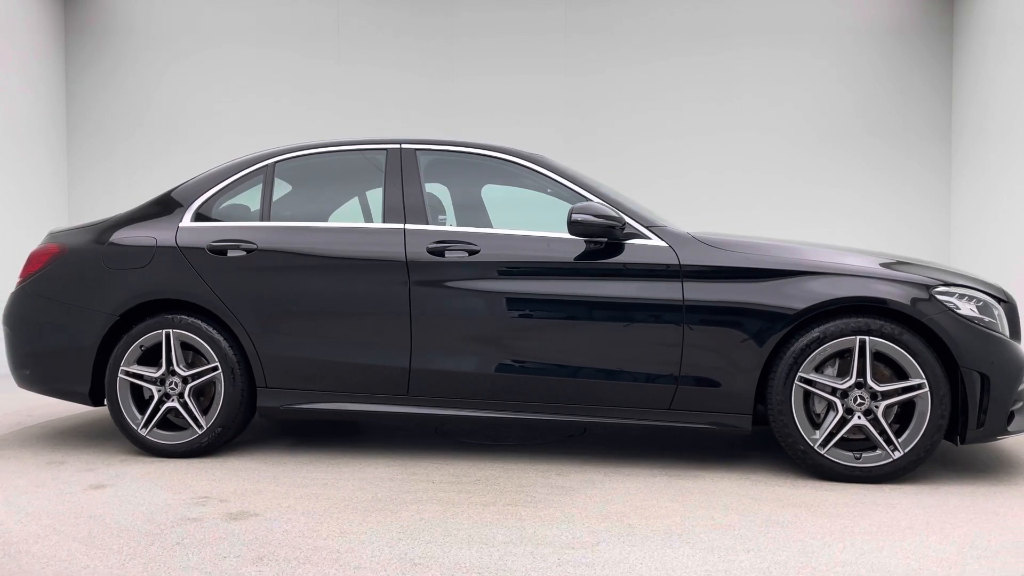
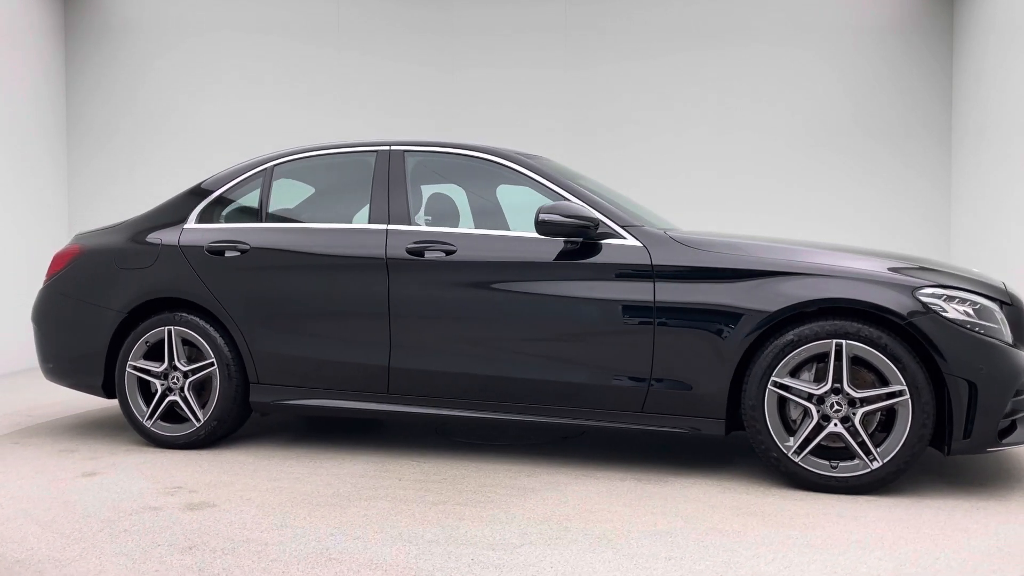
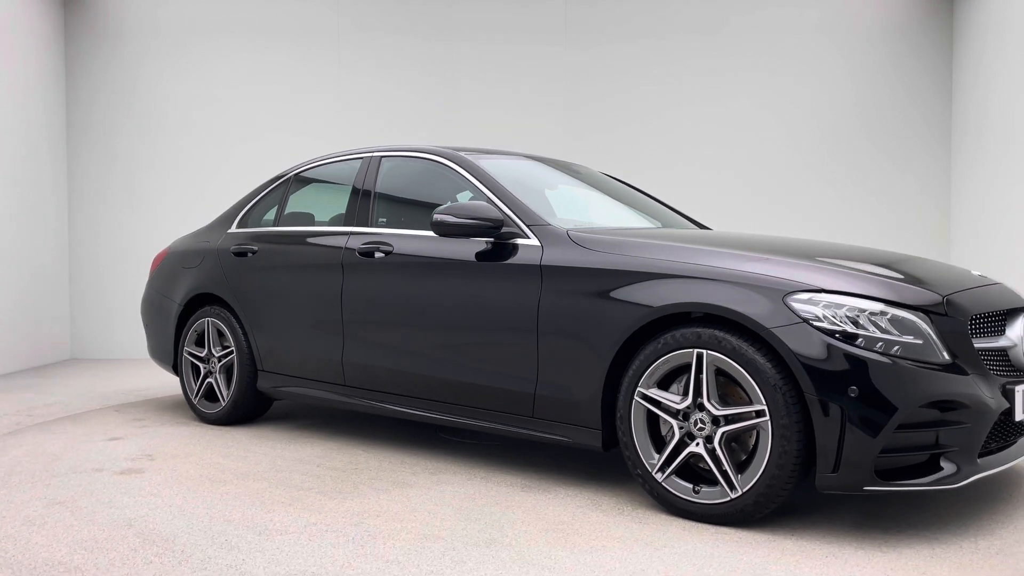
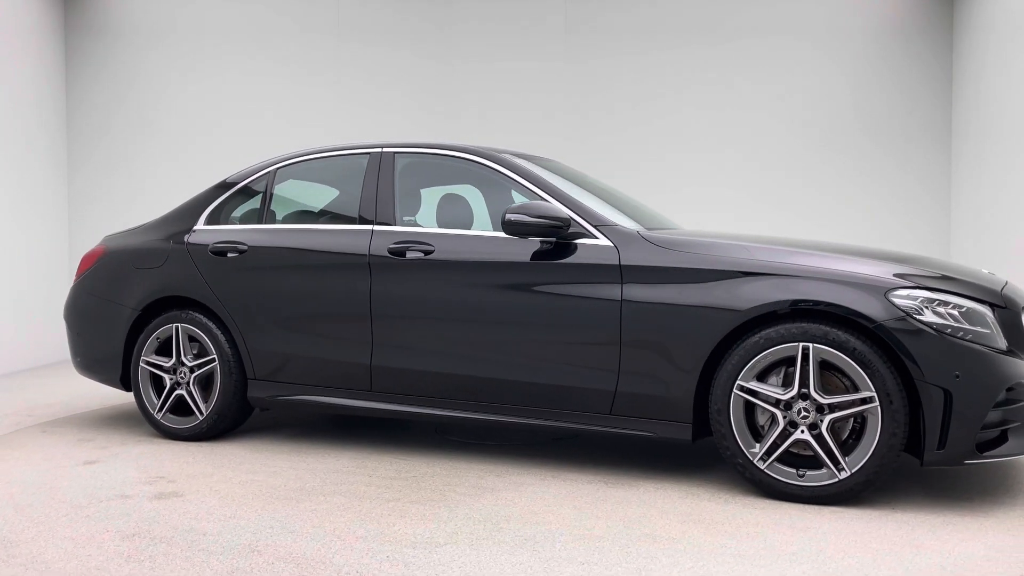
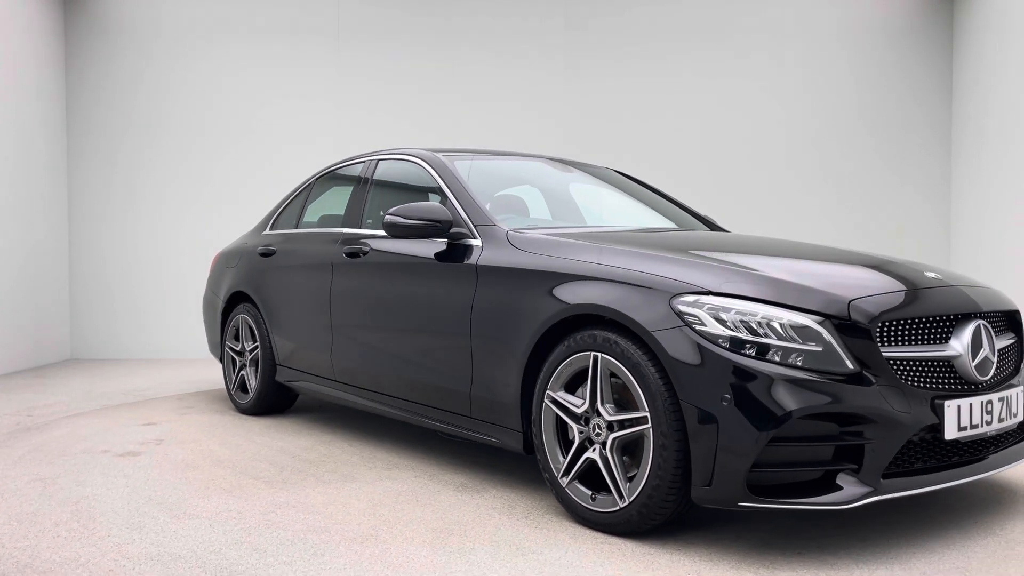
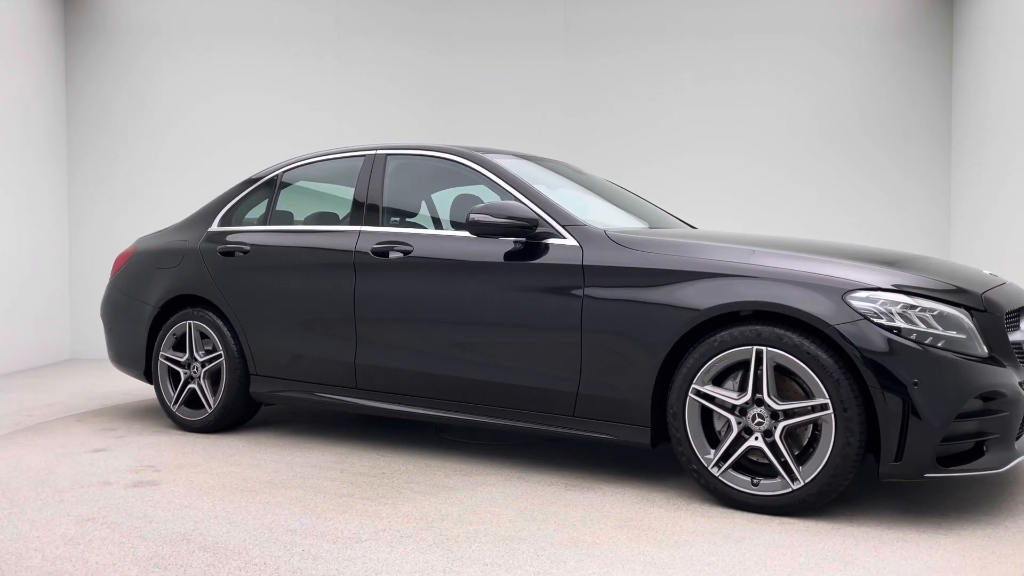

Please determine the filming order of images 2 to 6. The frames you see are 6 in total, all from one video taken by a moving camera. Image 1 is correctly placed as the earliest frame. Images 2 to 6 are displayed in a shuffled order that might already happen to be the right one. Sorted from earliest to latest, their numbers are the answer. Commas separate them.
2, 4, 6, 3, 5
